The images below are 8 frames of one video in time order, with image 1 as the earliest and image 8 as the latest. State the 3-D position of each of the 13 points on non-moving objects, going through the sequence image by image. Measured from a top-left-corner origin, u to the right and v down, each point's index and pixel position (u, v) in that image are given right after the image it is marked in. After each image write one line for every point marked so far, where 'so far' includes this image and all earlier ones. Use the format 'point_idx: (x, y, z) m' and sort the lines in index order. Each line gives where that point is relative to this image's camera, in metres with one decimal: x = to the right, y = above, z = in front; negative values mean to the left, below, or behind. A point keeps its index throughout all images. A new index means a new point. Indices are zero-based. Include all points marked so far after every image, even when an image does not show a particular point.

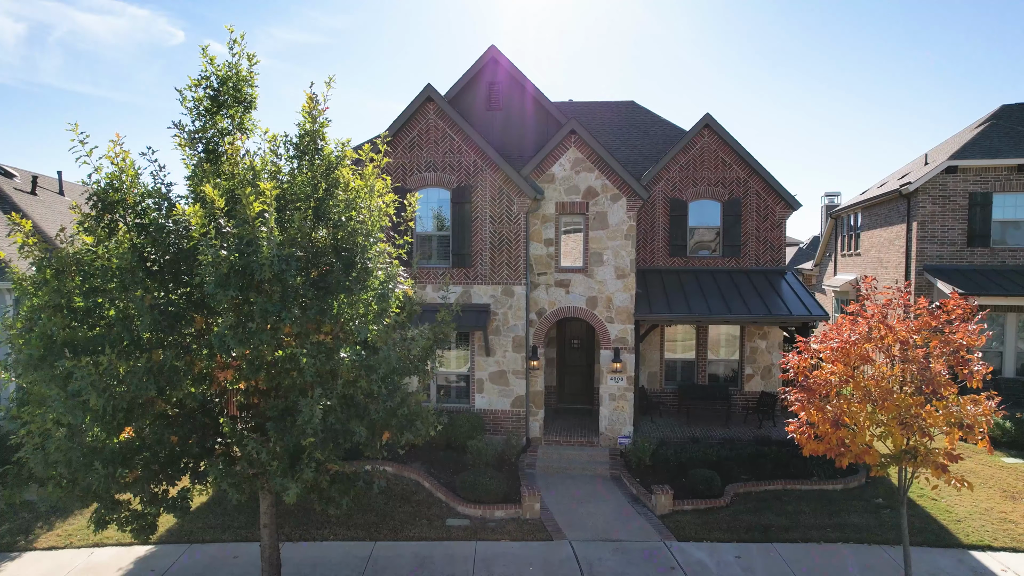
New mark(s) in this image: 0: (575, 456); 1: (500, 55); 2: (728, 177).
0: (+1.4, -3.8, +14.6) m
1: (-0.3, +5.7, +15.9) m
2: (+5.7, +3.0, +17.1) m
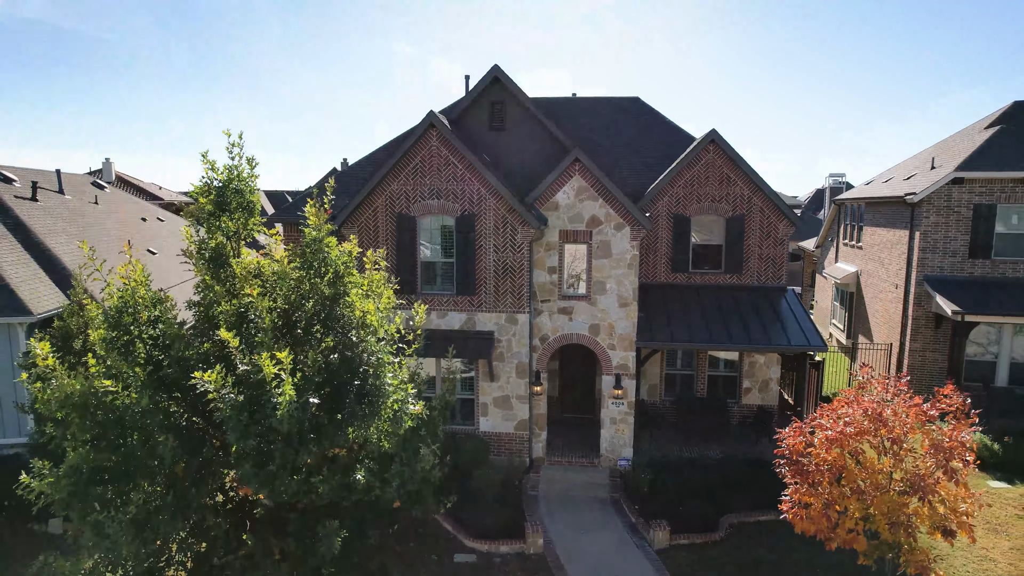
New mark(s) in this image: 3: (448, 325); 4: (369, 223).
0: (+1.5, -4.4, +15.2) m
1: (-0.2, +5.2, +15.5) m
2: (+5.8, +2.5, +17.1) m
3: (-1.5, -0.9, +15.5) m
4: (-3.4, +1.5, +15.3) m
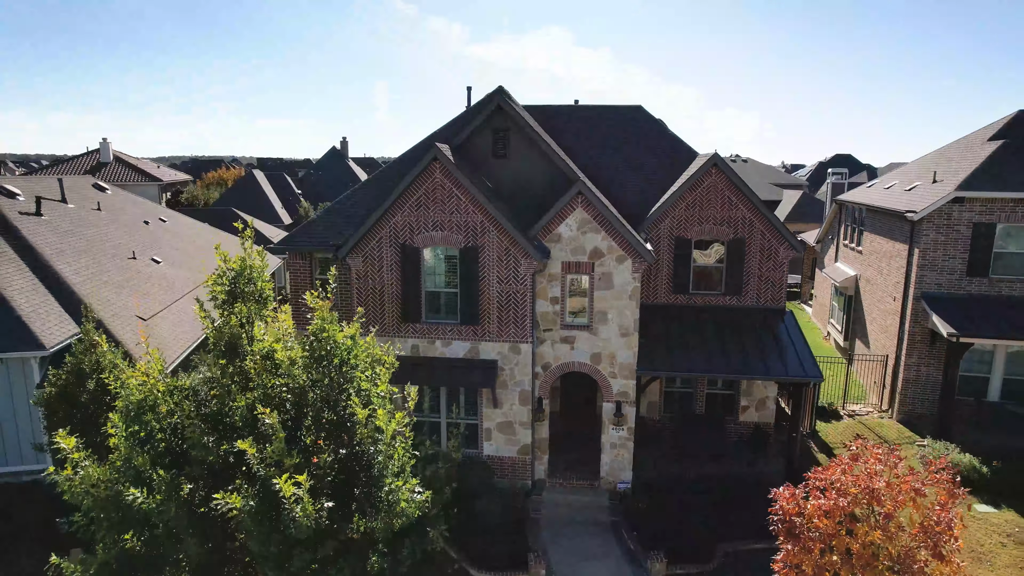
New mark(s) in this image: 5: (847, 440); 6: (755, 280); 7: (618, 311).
0: (+1.6, -5.1, +15.7) m
1: (-0.1, +4.5, +15.5) m
2: (+5.9, +1.9, +17.2) m
3: (-1.4, -1.6, +15.8) m
4: (-3.3, +0.8, +15.5) m
5: (+9.9, -4.4, +19.1) m
6: (+6.6, +0.2, +17.5) m
7: (+2.5, -0.5, +15.2) m
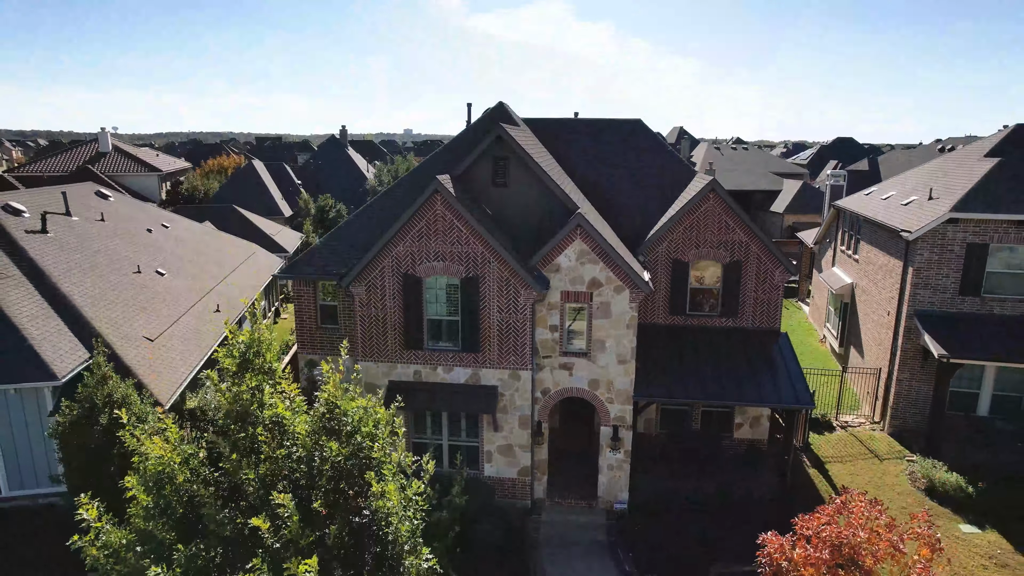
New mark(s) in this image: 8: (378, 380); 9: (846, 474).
0: (+1.6, -5.8, +16.2) m
1: (-0.1, +3.8, +15.7) m
2: (+5.9, +1.3, +17.4) m
3: (-1.4, -2.2, +16.1) m
4: (-3.3, +0.2, +15.8) m
5: (+9.9, -4.9, +19.6) m
6: (+6.6, -0.4, +17.8) m
7: (+2.5, -1.2, +15.6) m
8: (-3.4, -2.3, +16.4) m
9: (+9.5, -5.2, +18.4) m
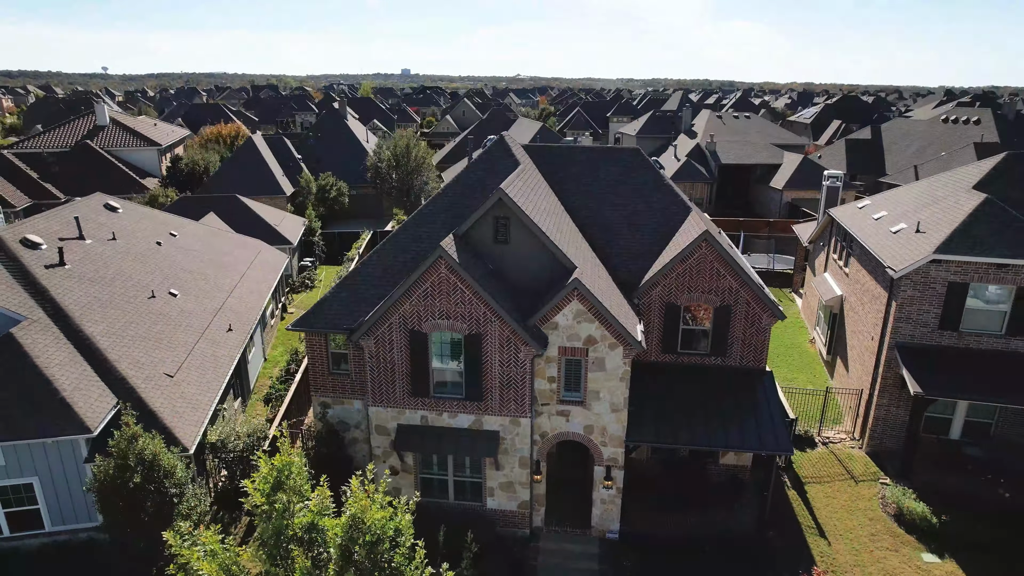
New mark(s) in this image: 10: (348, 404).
0: (+1.6, -7.1, +17.7) m
1: (-0.1, +2.4, +16.3) m
2: (+5.9, 0.0, +18.2) m
3: (-1.4, -3.6, +17.3) m
4: (-3.3, -1.2, +16.7) m
5: (+10.0, -6.0, +21.0) m
6: (+6.6, -1.6, +18.8) m
7: (+2.5, -2.6, +16.6) m
8: (-3.4, -3.7, +17.6) m
9: (+9.6, -6.3, +19.8) m
10: (-4.6, -3.2, +18.0) m
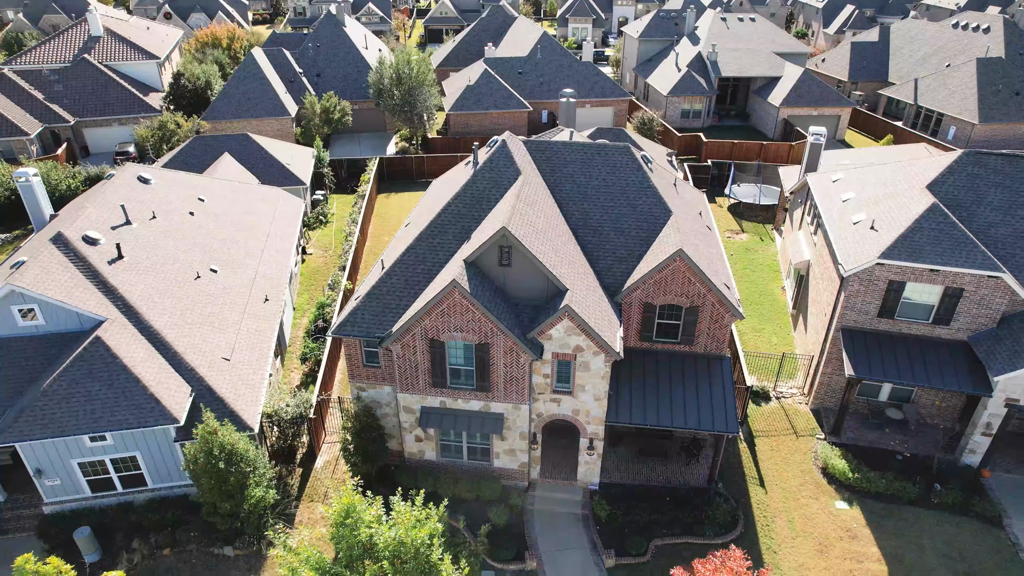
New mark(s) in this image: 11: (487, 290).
0: (+1.7, -7.3, +22.4) m
1: (-0.1, +1.7, +19.1) m
2: (+6.0, -0.1, +21.5) m
3: (-1.4, -3.9, +21.3) m
4: (-3.3, -1.7, +20.2) m
5: (+10.0, -5.4, +25.4) m
6: (+6.6, -1.6, +22.3) m
7: (+2.6, -3.1, +20.4) m
8: (-3.3, -3.9, +21.6) m
9: (+9.6, -6.0, +24.3) m
10: (-4.5, -3.4, +21.9) m
11: (-0.8, 0.0, +19.7) m
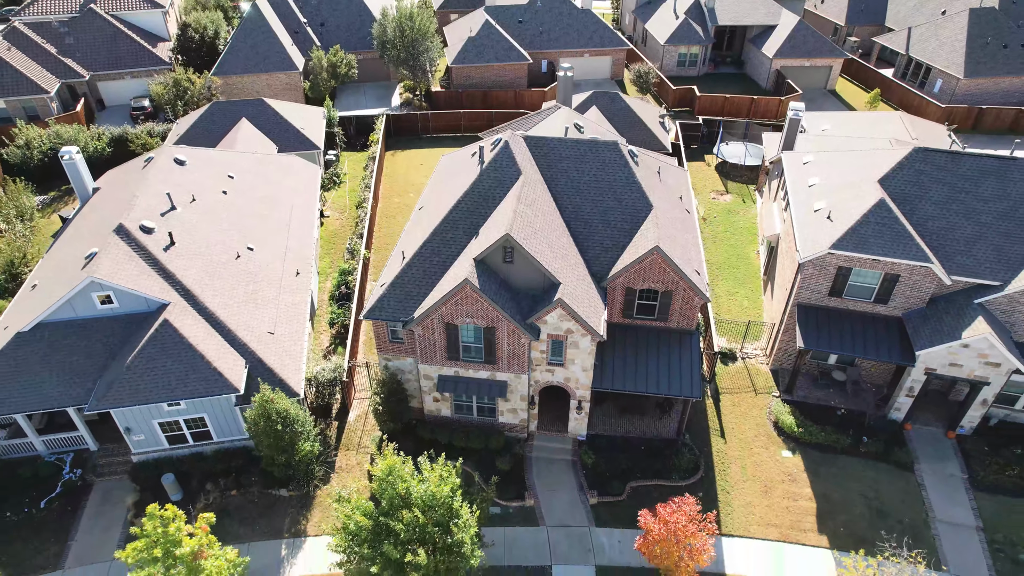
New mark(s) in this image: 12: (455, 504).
0: (+1.8, -6.6, +27.0) m
1: (0.0, +1.9, +22.6) m
2: (+6.0, +0.3, +25.2) m
3: (-1.3, -3.4, +25.5) m
4: (-3.2, -1.4, +24.2) m
5: (+10.1, -4.4, +29.8) m
6: (+6.7, -1.0, +26.2) m
7: (+2.7, -2.7, +24.5) m
8: (-3.3, -3.4, +25.8) m
9: (+9.7, -5.1, +28.7) m
10: (-4.4, -2.8, +26.1) m
11: (-0.7, +0.2, +23.4) m
12: (-1.6, -6.7, +19.9) m
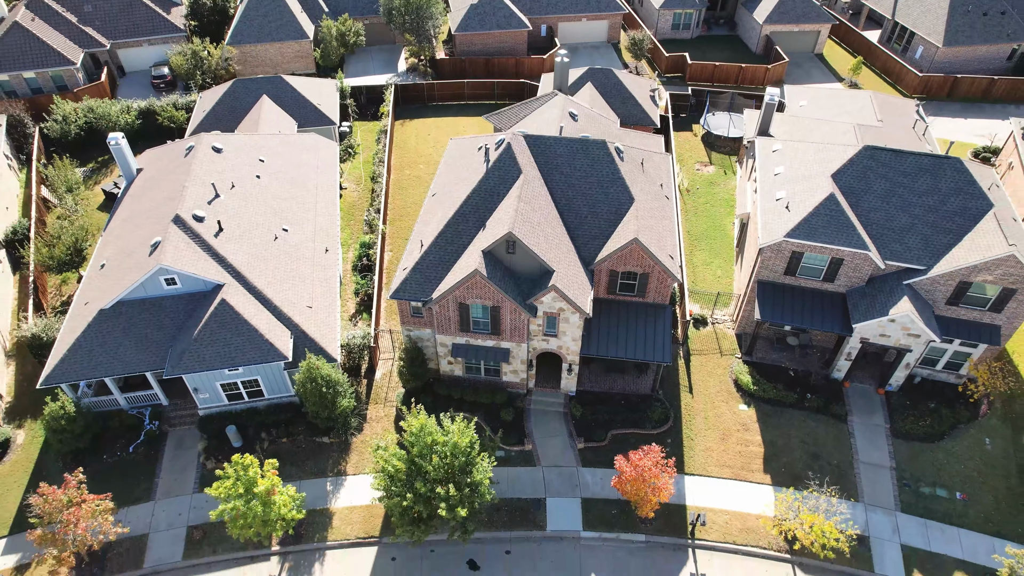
0: (+1.8, -5.6, +32.3) m
1: (+0.1, +2.4, +27.0) m
2: (+6.1, +1.1, +29.7) m
3: (-1.2, -2.6, +30.4) m
4: (-3.1, -0.7, +28.9) m
5: (+10.2, -3.1, +34.8) m
6: (+6.8, -0.1, +30.9) m
7: (+2.7, -2.0, +29.4) m
8: (-3.2, -2.6, +30.7) m
9: (+9.8, -4.0, +33.8) m
10: (-4.3, -2.0, +31.0) m
11: (-0.6, +0.8, +28.0) m
12: (-1.5, -6.4, +25.3) m
